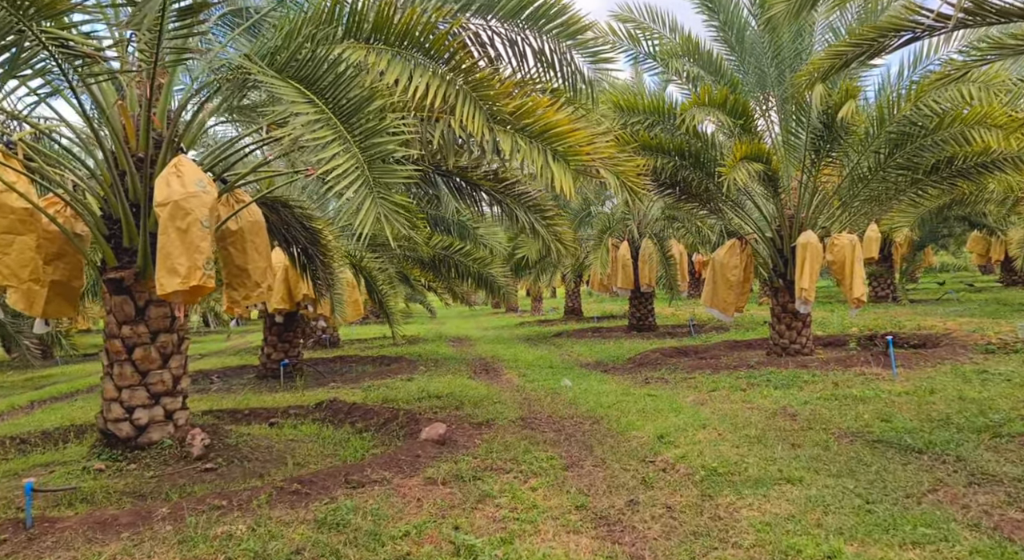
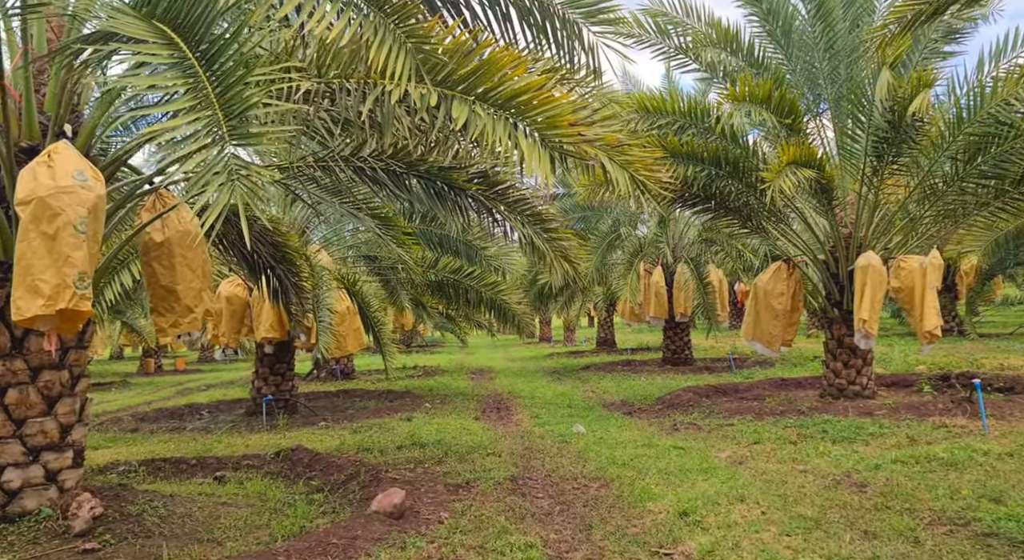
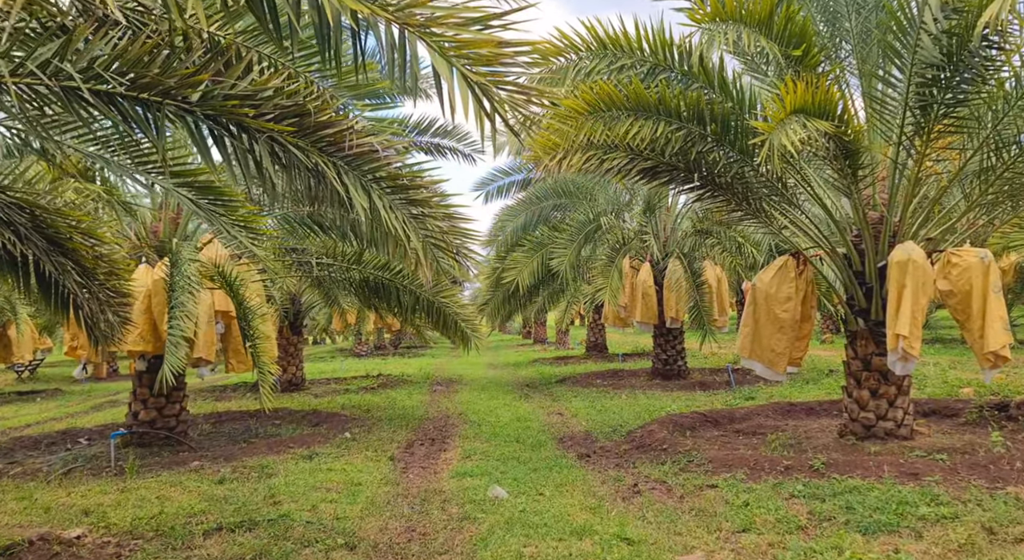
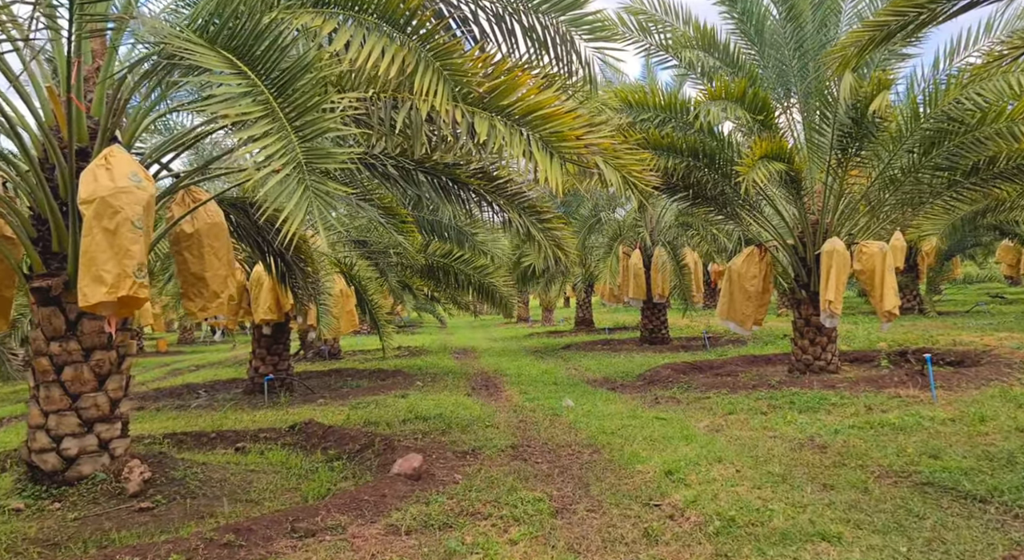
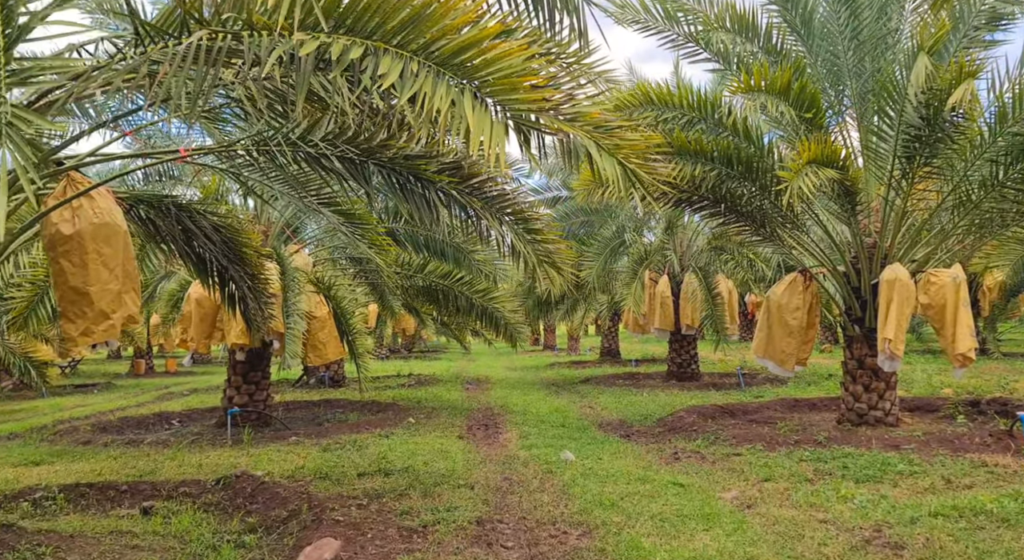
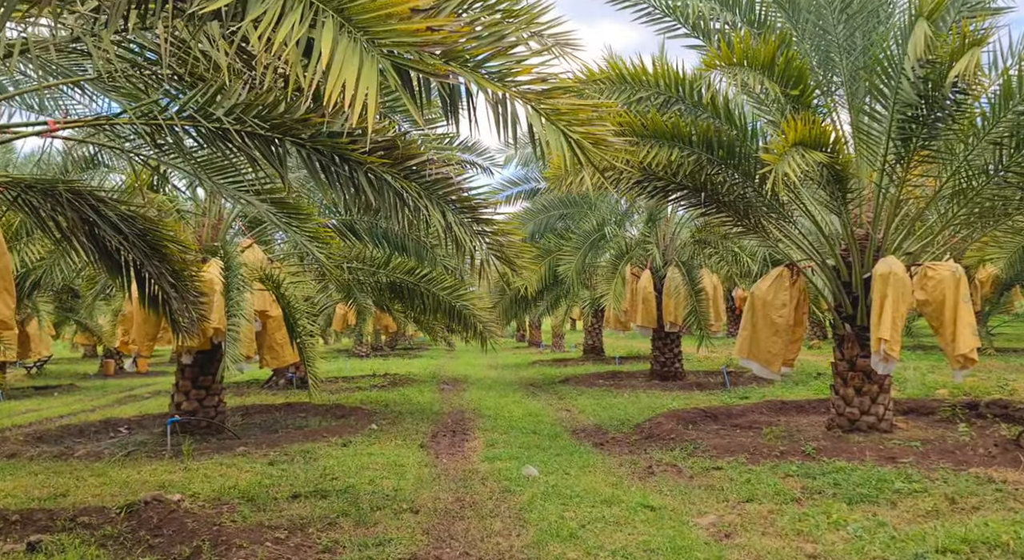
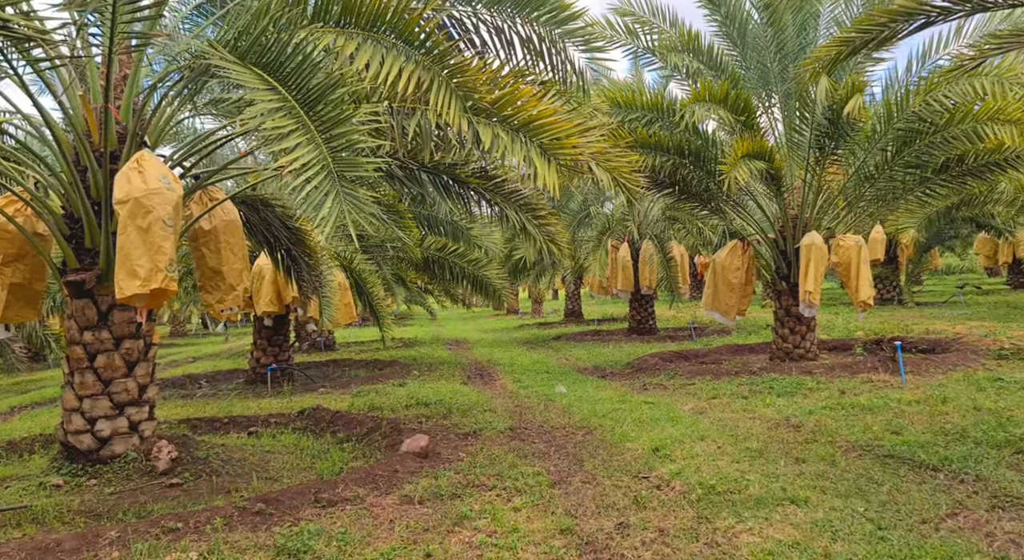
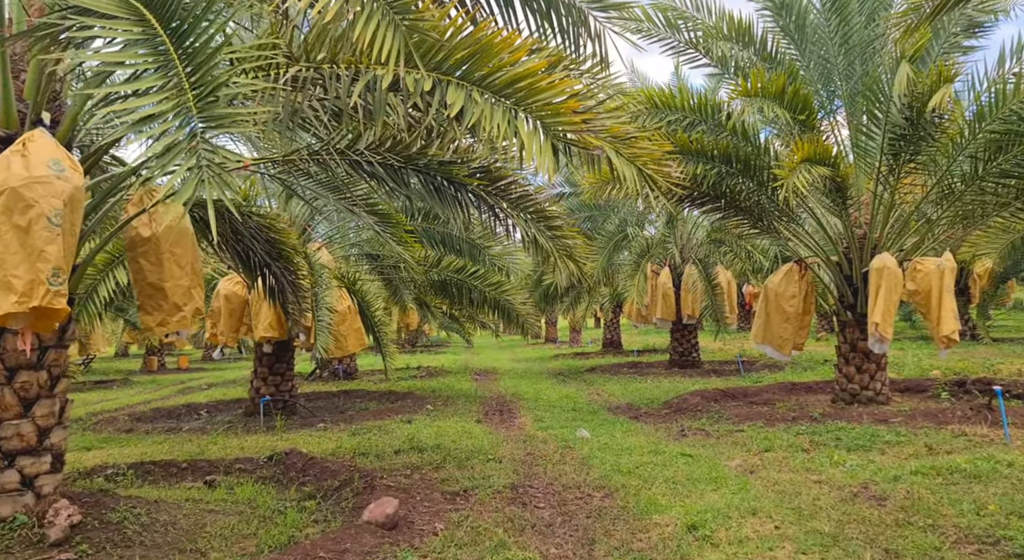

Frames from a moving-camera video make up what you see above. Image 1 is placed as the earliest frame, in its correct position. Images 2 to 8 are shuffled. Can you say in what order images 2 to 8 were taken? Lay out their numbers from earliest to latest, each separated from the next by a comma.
7, 4, 2, 8, 5, 6, 3
